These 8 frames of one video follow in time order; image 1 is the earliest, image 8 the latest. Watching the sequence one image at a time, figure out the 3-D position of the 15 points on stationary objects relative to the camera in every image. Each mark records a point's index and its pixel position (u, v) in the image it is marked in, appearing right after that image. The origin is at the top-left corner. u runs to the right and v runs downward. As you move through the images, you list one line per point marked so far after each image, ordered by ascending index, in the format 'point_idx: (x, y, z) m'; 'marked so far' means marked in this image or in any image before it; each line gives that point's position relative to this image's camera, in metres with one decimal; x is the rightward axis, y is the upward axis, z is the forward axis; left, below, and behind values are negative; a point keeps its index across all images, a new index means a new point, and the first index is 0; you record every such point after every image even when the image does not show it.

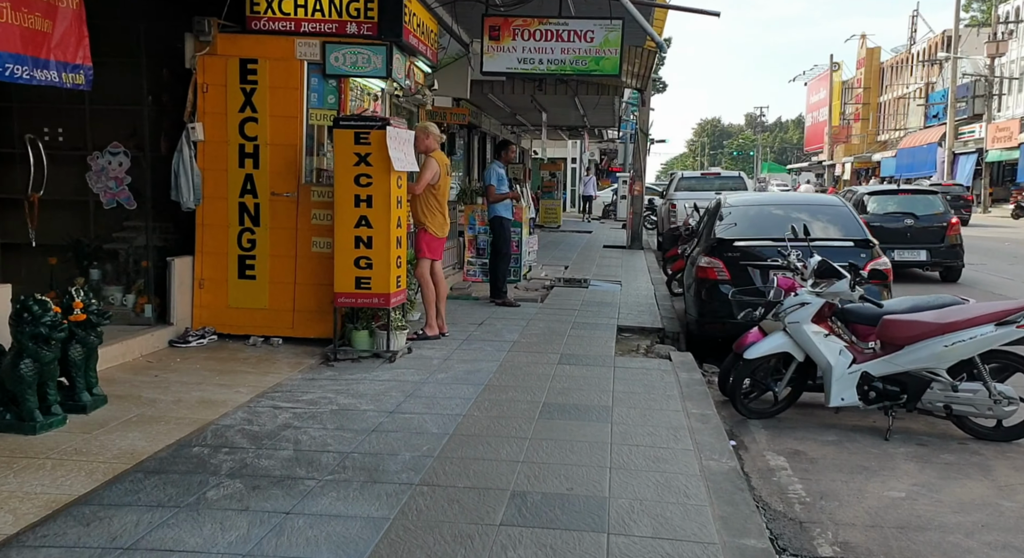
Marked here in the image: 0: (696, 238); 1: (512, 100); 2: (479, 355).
0: (+2.2, +0.5, +9.5) m
1: (0.0, +4.0, +17.9) m
2: (-0.3, -0.6, +6.6) m
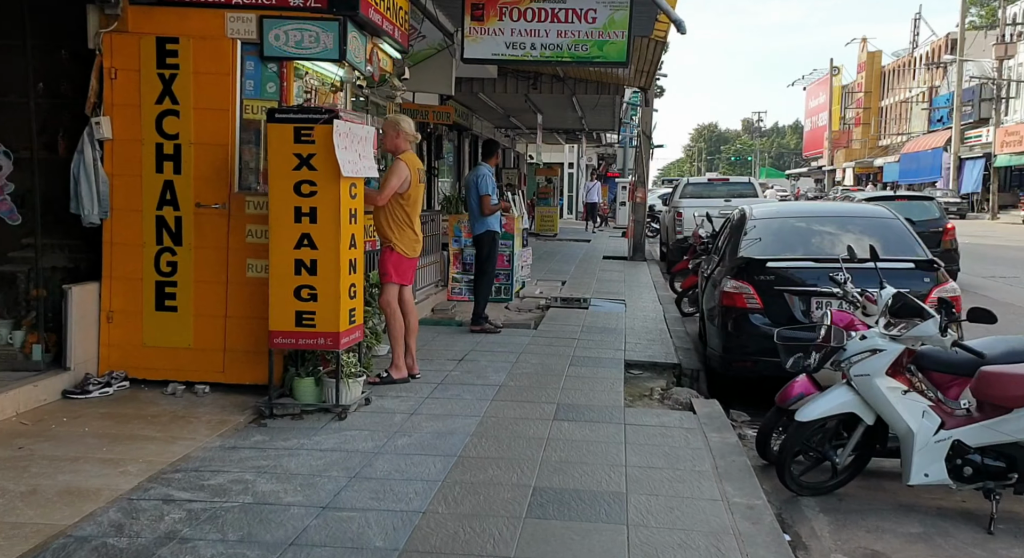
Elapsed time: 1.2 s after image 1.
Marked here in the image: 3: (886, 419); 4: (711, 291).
0: (+2.1, +0.3, +8.2) m
1: (-0.1, +3.7, +16.6) m
2: (-0.4, -0.9, +5.3) m
3: (+2.0, -0.7, +4.3) m
4: (+1.8, -0.1, +7.3) m
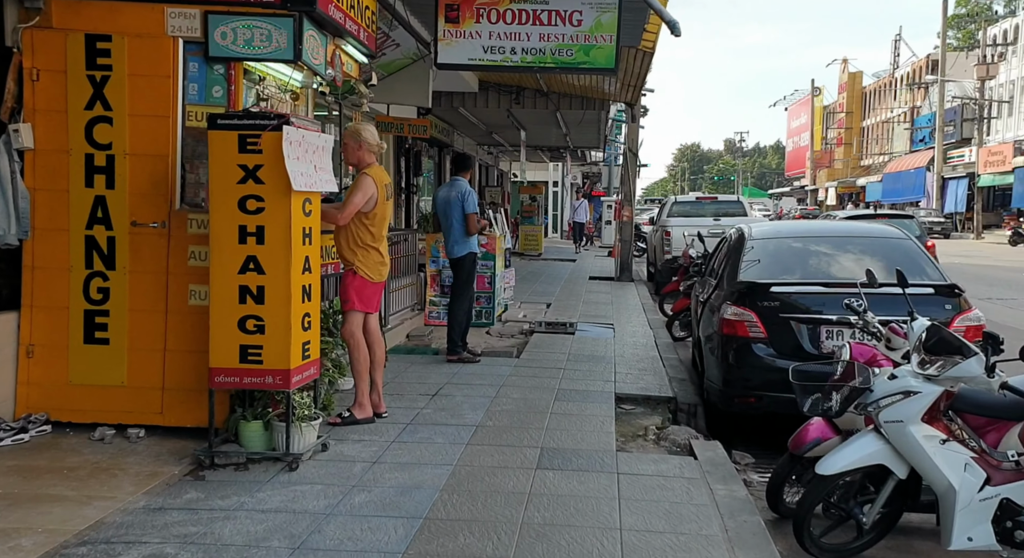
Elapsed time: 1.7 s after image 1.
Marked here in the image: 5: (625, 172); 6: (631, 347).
0: (+1.9, 0.0, +7.7) m
1: (-0.5, +3.3, +16.1) m
2: (-0.5, -1.0, +4.6) m
3: (+1.9, -0.9, +3.7) m
4: (+1.6, -0.3, +6.7) m
5: (+2.3, +2.2, +16.5) m
6: (+1.3, -0.7, +8.6) m
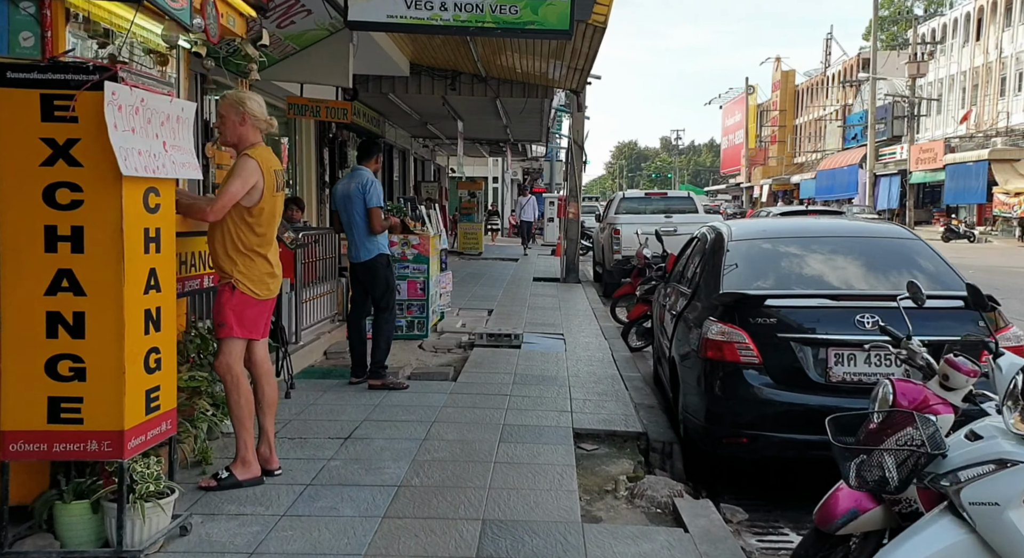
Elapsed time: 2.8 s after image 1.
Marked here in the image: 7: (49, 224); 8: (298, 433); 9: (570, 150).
0: (+1.4, 0.0, +6.6) m
1: (-1.7, +3.3, +14.8) m
2: (-0.8, -1.1, +3.4) m
3: (+1.6, -0.9, +2.6) m
4: (+1.2, -0.3, +5.6) m
5: (+1.1, +2.2, +15.5) m
6: (+0.7, -0.8, +7.5) m
7: (-1.7, +0.2, +3.0) m
8: (-1.3, -0.9, +4.9) m
9: (+1.1, +2.5, +15.5) m
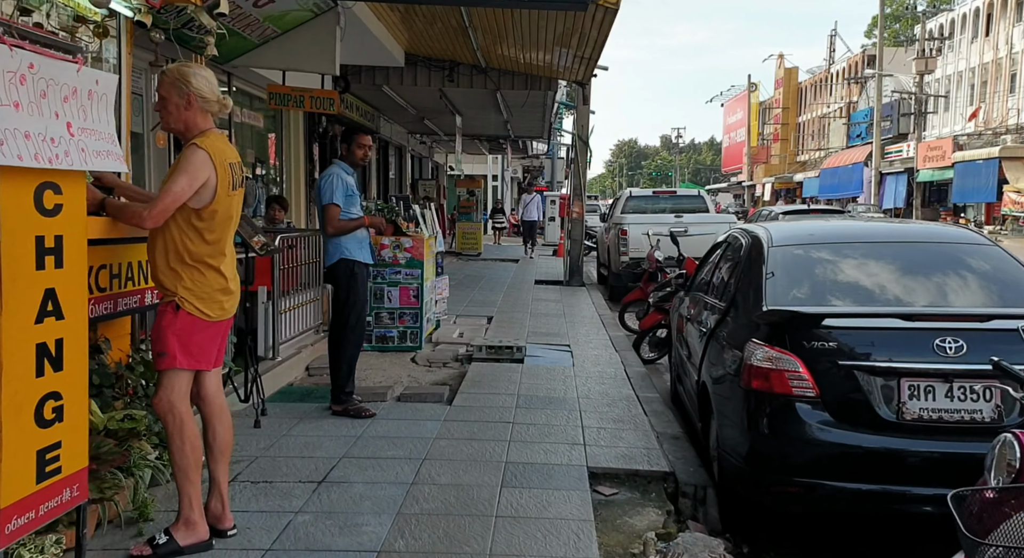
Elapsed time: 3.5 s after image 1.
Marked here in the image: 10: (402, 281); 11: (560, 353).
0: (+1.4, -0.1, +5.8) m
1: (-1.6, +3.2, +14.0) m
2: (-0.8, -1.2, +2.6) m
3: (+1.7, -1.0, +1.8) m
4: (+1.2, -0.4, +4.8) m
5: (+1.1, +2.1, +14.7) m
6: (+0.7, -0.9, +6.7) m
7: (-1.7, +0.1, +2.2) m
8: (-1.3, -1.0, +4.2) m
9: (+1.1, +2.4, +14.7) m
10: (-1.1, 0.0, +8.1) m
11: (+0.5, -0.7, +7.9) m
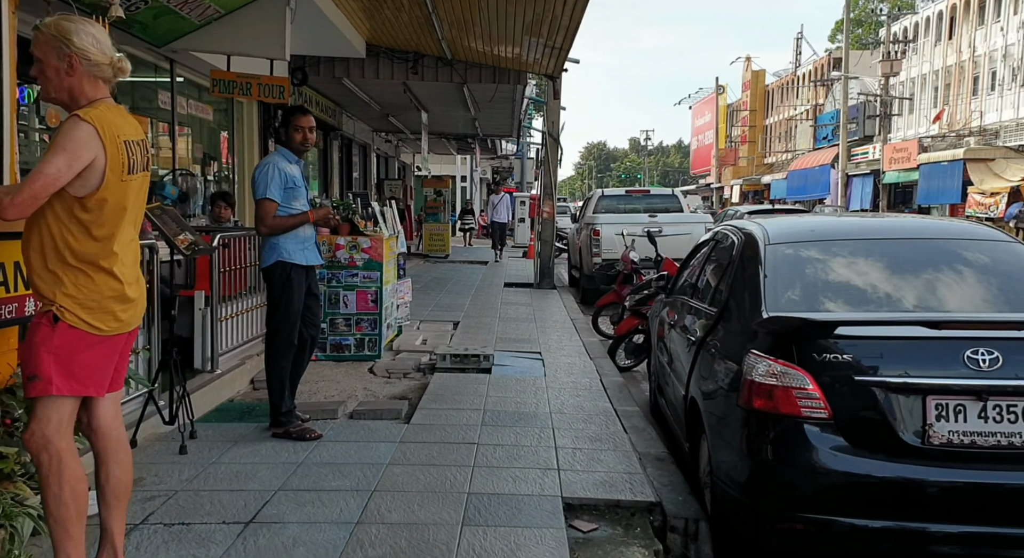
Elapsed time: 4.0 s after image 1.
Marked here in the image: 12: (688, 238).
0: (+1.2, -0.1, +5.3) m
1: (-2.2, +3.2, +13.4) m
2: (-0.9, -1.2, +2.0) m
3: (+1.6, -1.0, +1.3) m
4: (+1.0, -0.4, +4.3) m
5: (+0.6, +2.1, +14.1) m
6: (+0.4, -0.9, +6.1) m
7: (-1.8, +0.1, +1.6) m
8: (-1.5, -1.0, +3.5) m
9: (+0.6, +2.4, +14.2) m
10: (-1.4, 0.0, +7.5) m
11: (+0.2, -0.8, +7.4) m
12: (+2.7, +0.6, +12.3) m
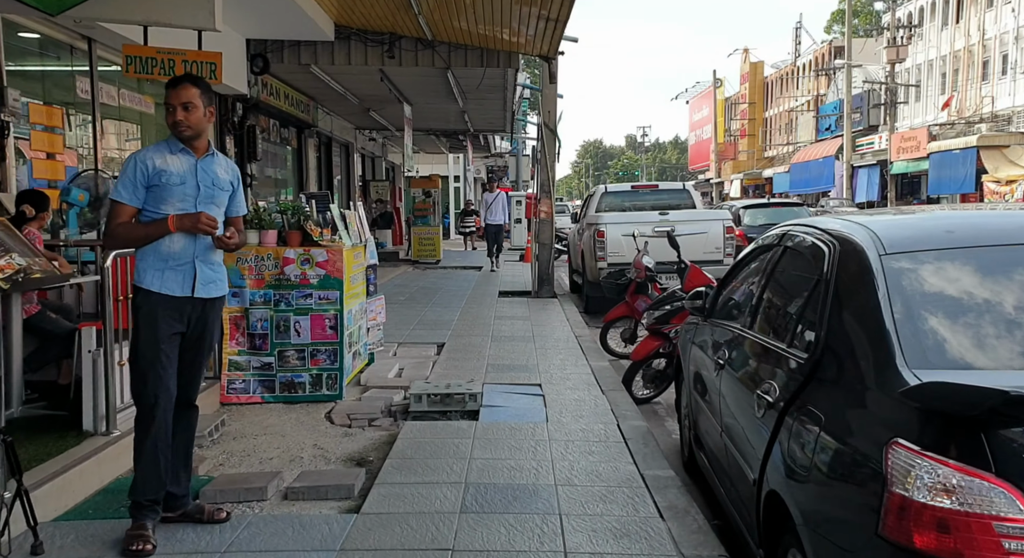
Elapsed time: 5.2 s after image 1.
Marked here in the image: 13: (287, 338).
0: (+1.1, -0.2, +3.8) m
1: (-2.3, +3.0, +11.9) m
2: (-0.9, -1.3, +0.6) m
3: (+1.6, -1.1, -0.1) m
4: (+1.0, -0.5, +2.8) m
5: (+0.5, +2.0, +12.7) m
6: (+0.4, -1.0, +4.7) m
7: (-1.9, -0.1, +0.1) m
8: (-1.5, -1.2, +2.1) m
9: (+0.4, +2.3, +12.7) m
10: (-1.5, -0.2, +6.0) m
11: (+0.1, -0.9, +5.9) m
12: (+2.6, +0.6, +10.9) m
13: (-1.7, -0.4, +6.1) m
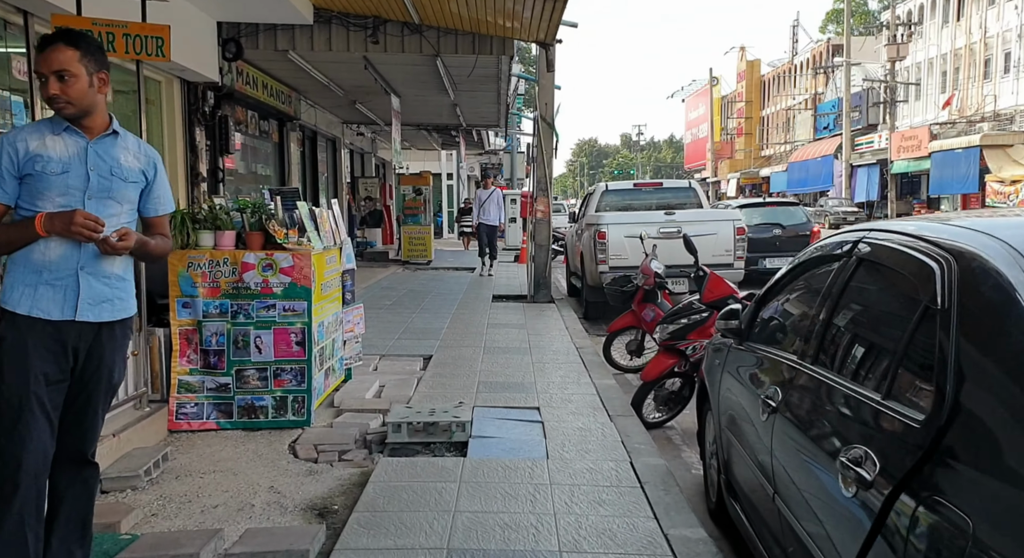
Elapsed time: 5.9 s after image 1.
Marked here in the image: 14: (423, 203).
0: (+1.1, -0.3, +3.0) m
1: (-2.4, +2.9, +11.1) m
2: (-0.9, -1.4, -0.2) m
3: (+1.6, -1.2, -0.9) m
4: (+0.9, -0.6, +2.0) m
5: (+0.4, +1.9, +11.9) m
6: (+0.4, -1.1, +3.9) m
7: (-1.9, -0.1, -0.7) m
8: (-1.5, -1.3, +1.3) m
9: (+0.4, +2.2, +11.9) m
10: (-1.5, -0.3, +5.2) m
11: (+0.1, -0.9, +5.1) m
12: (+2.5, +0.5, +10.1) m
13: (-1.7, -0.5, +5.2) m
14: (-2.1, +1.8, +19.3) m
